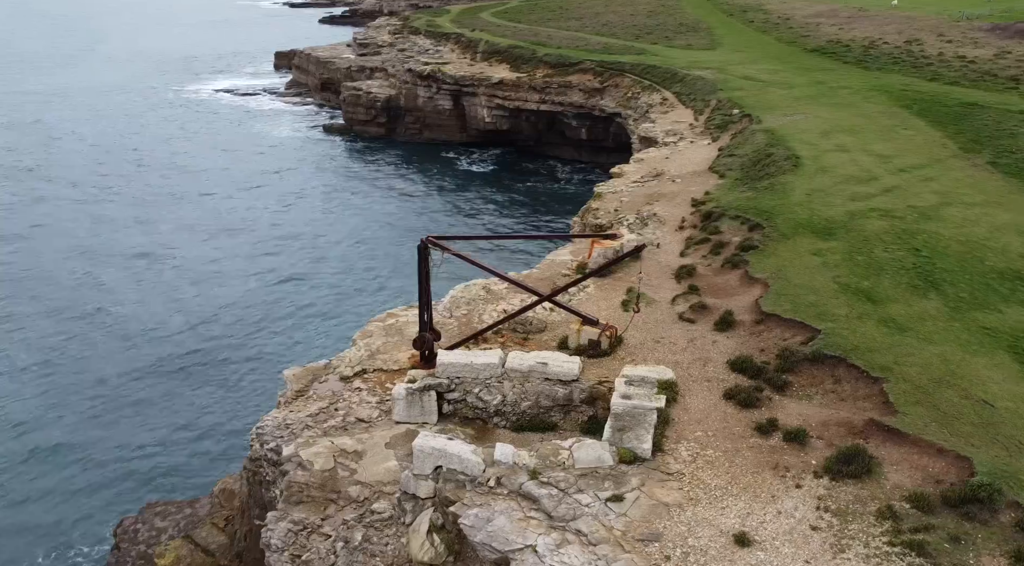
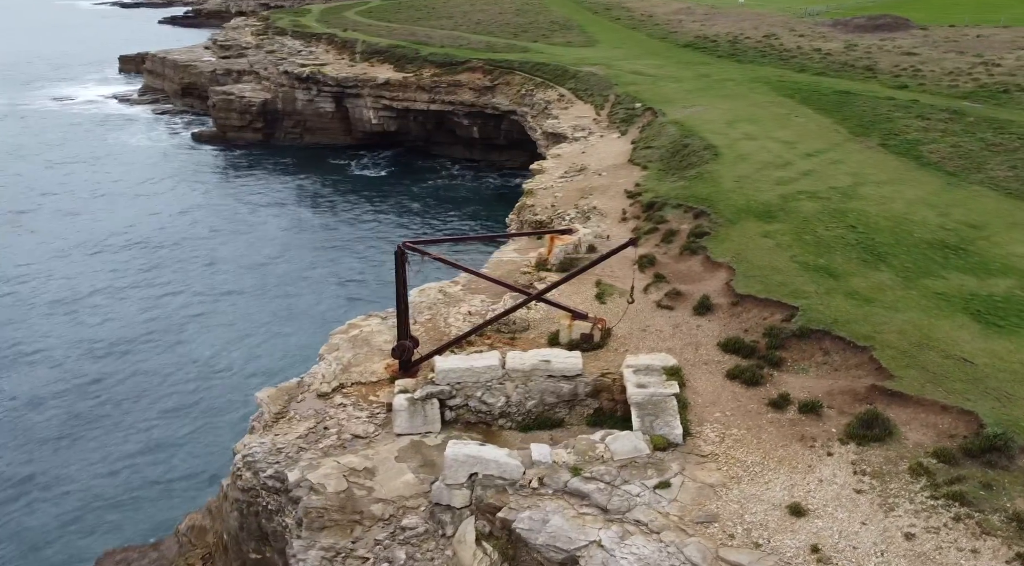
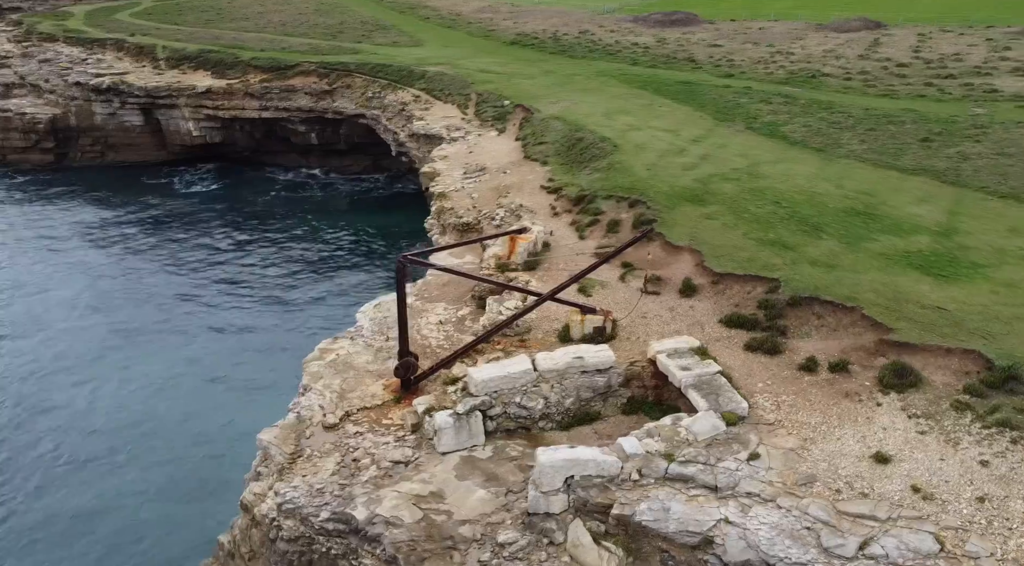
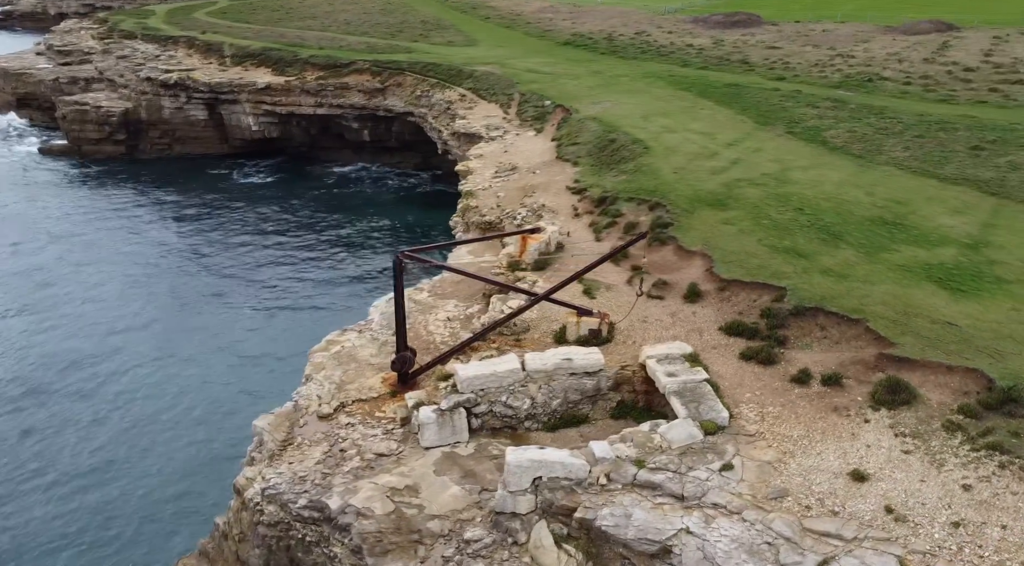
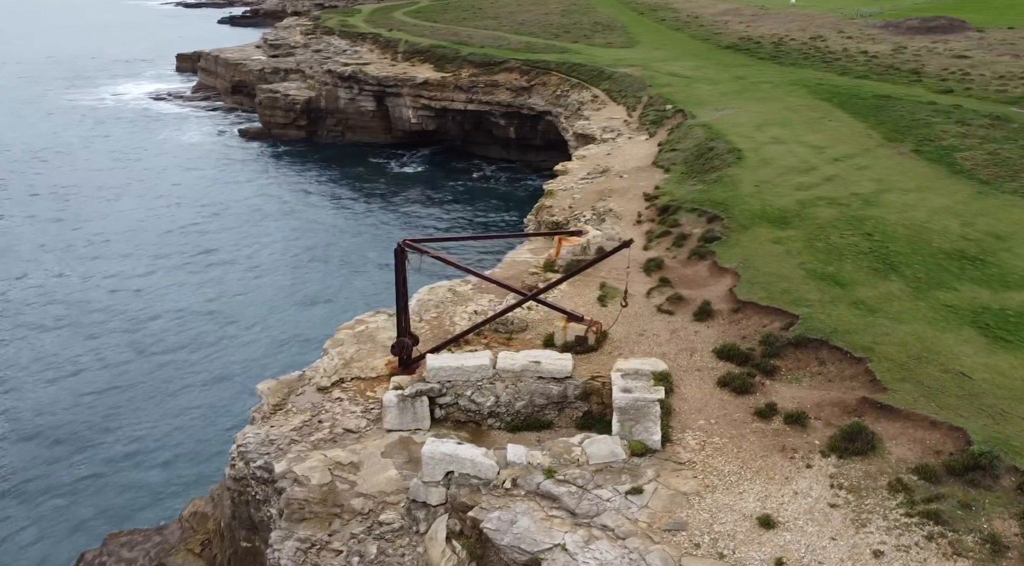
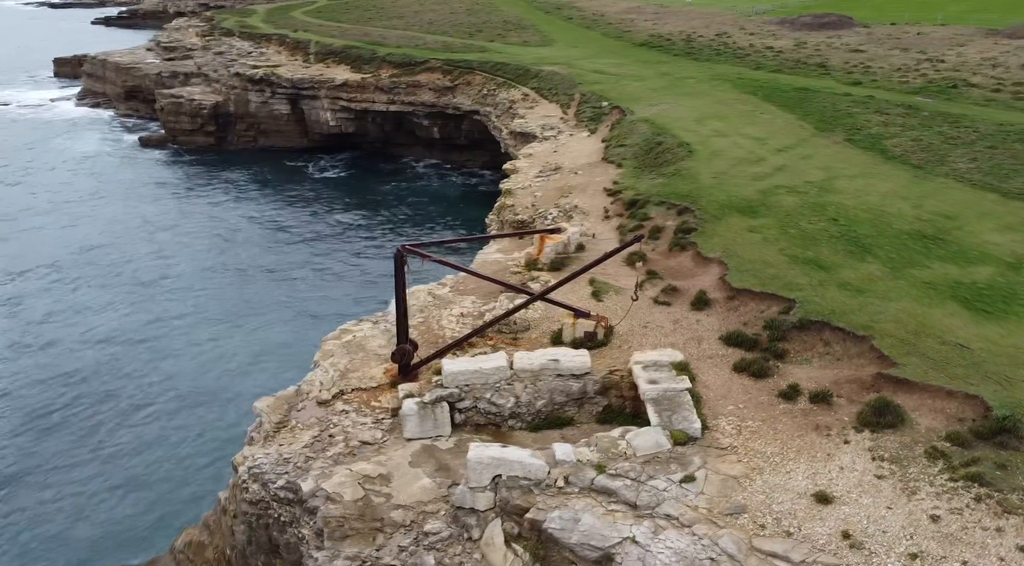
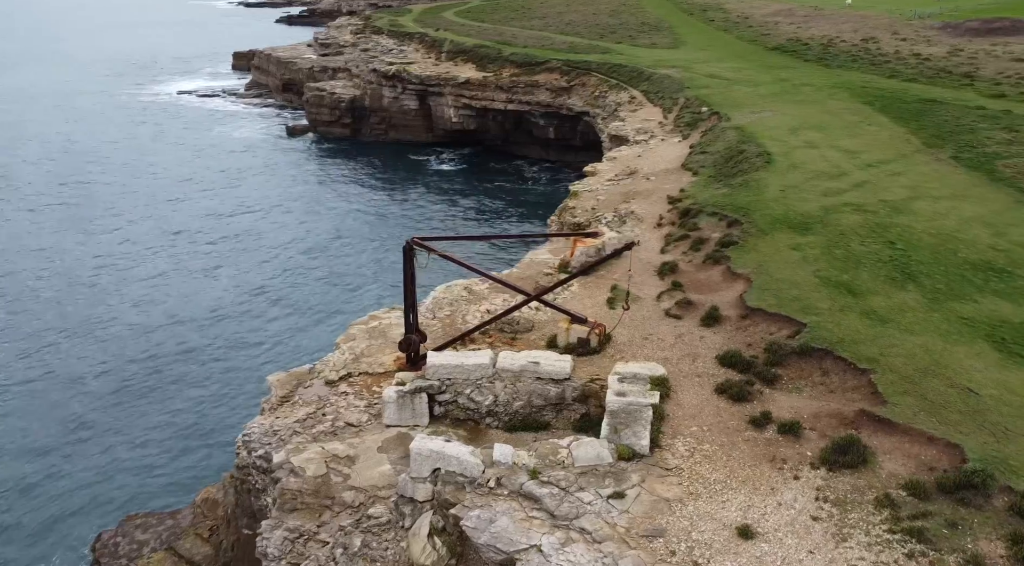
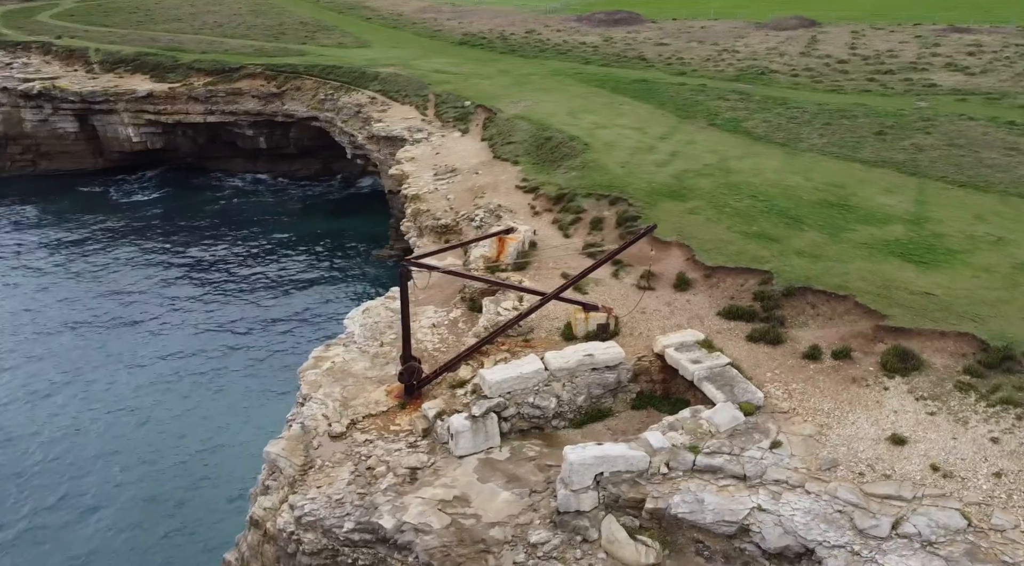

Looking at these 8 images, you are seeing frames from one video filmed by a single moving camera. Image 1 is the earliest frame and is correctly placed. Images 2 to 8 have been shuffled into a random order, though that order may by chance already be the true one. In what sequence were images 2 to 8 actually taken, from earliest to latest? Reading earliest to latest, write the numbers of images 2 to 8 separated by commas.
7, 5, 2, 6, 4, 3, 8
